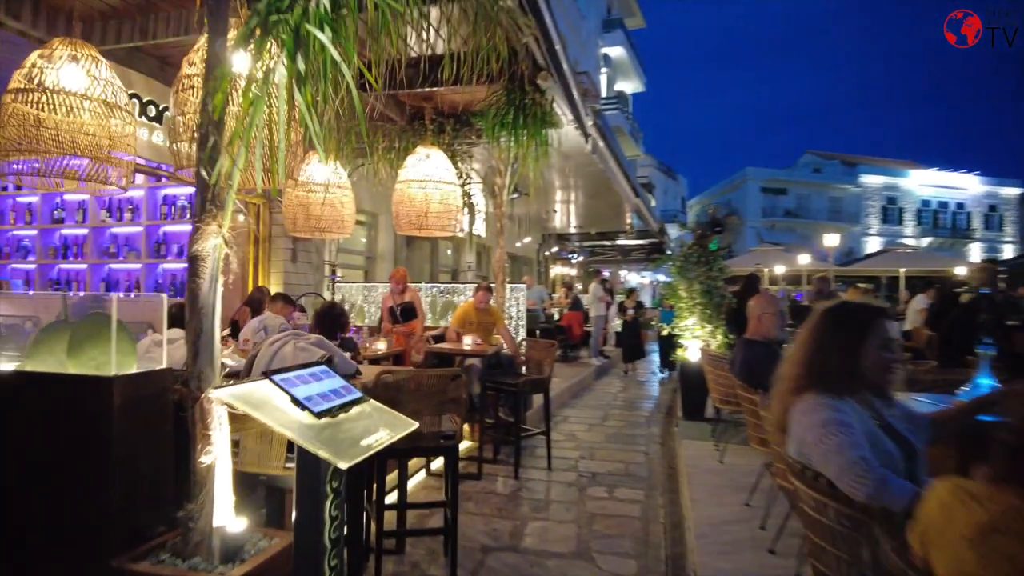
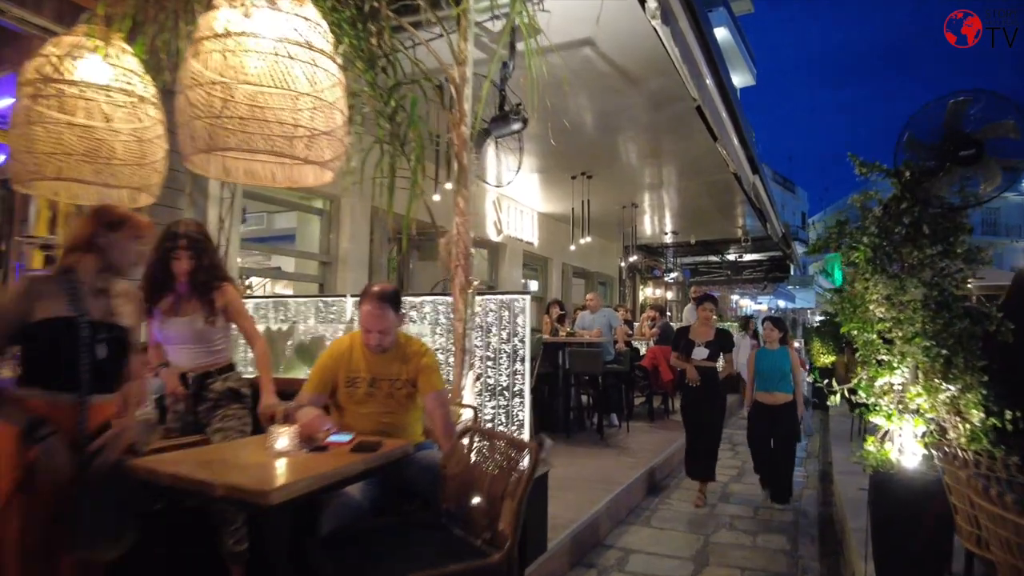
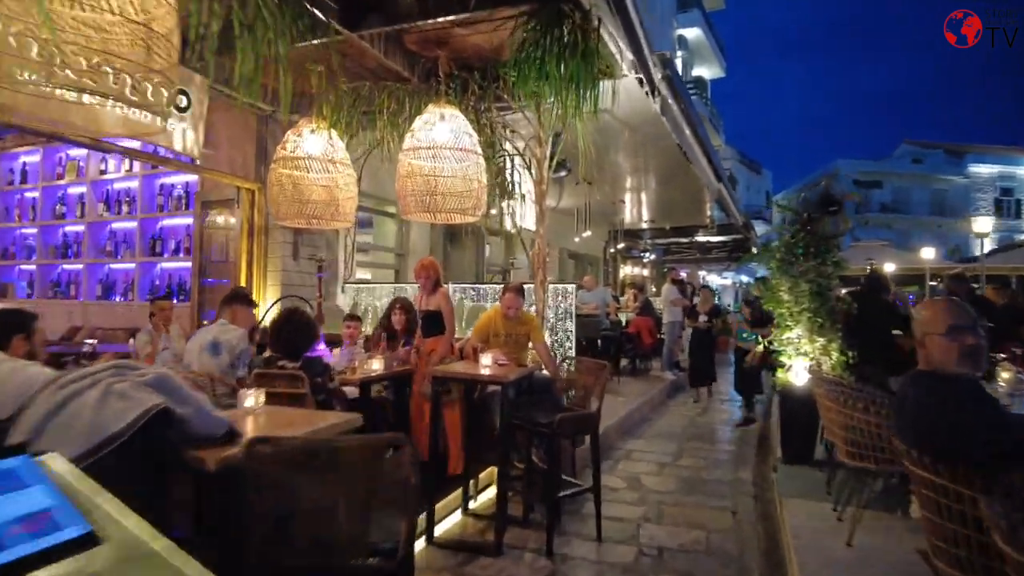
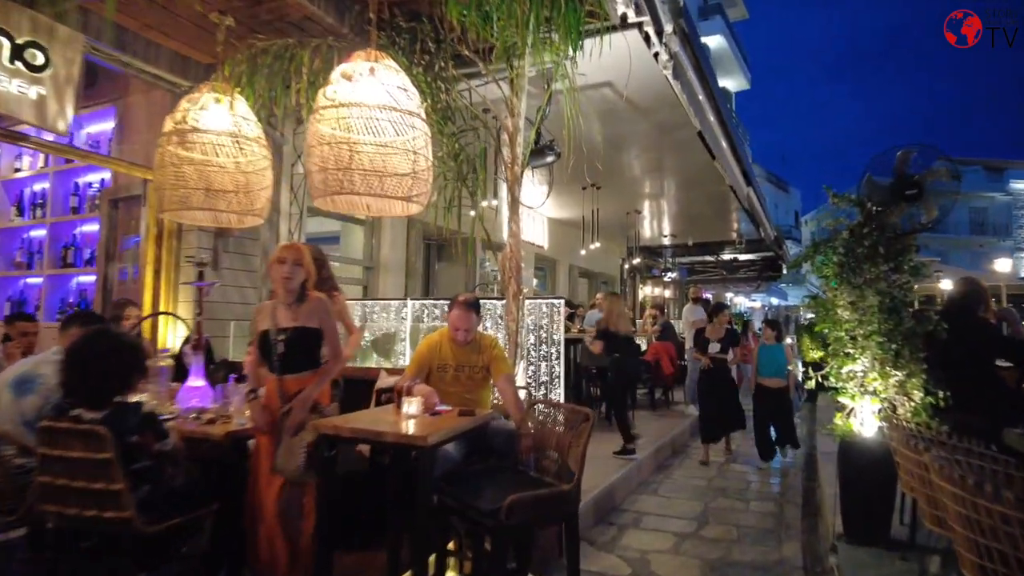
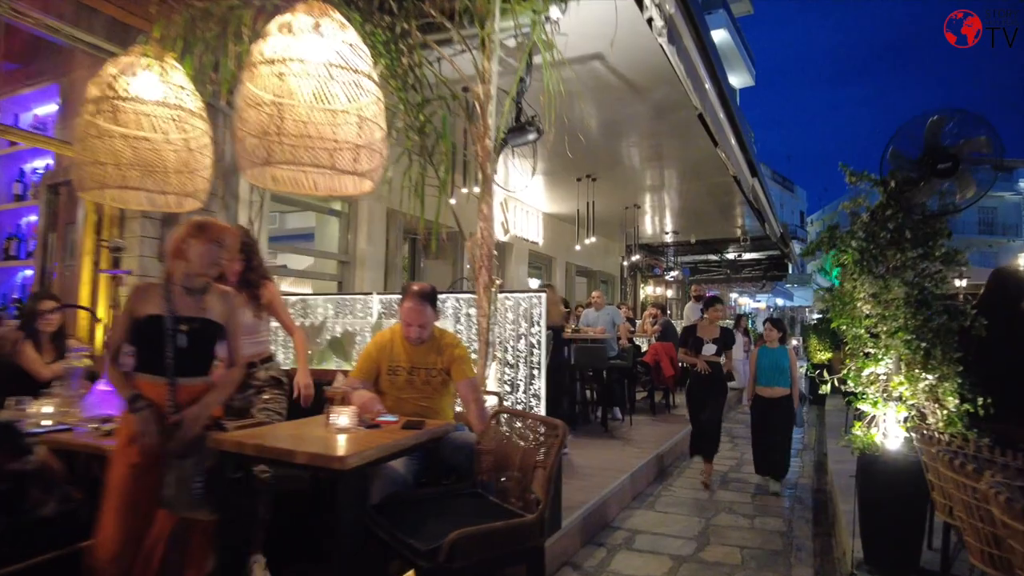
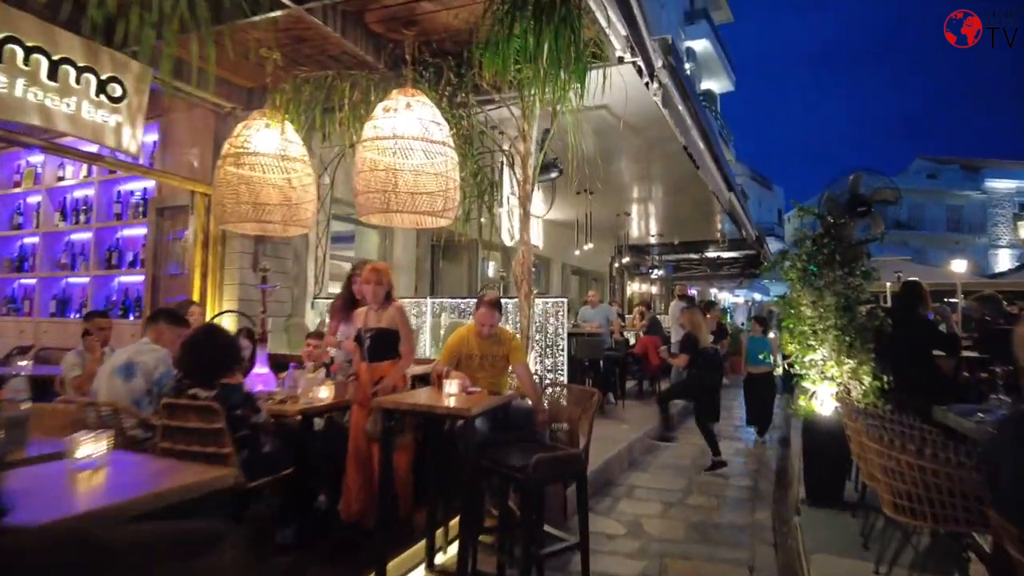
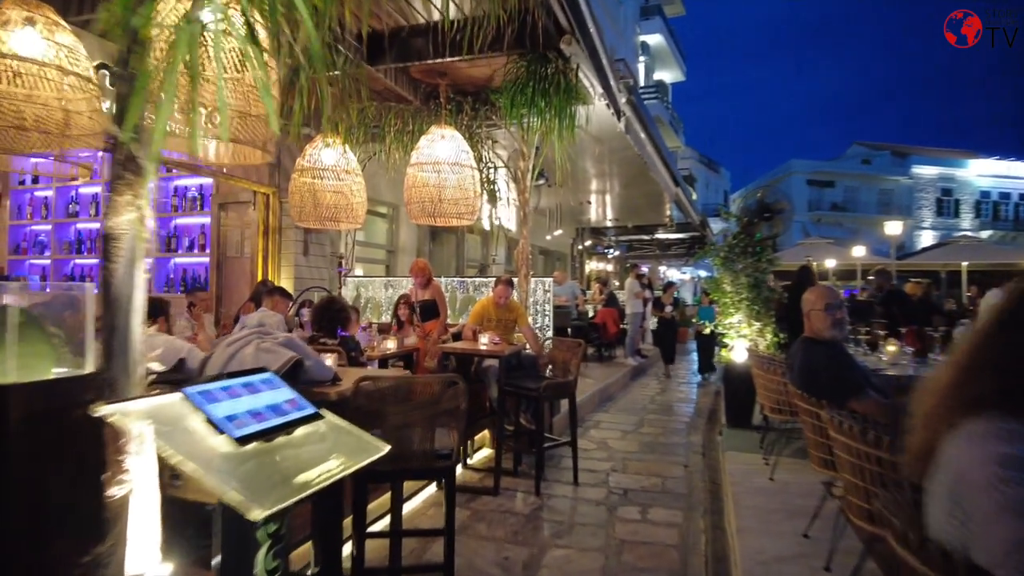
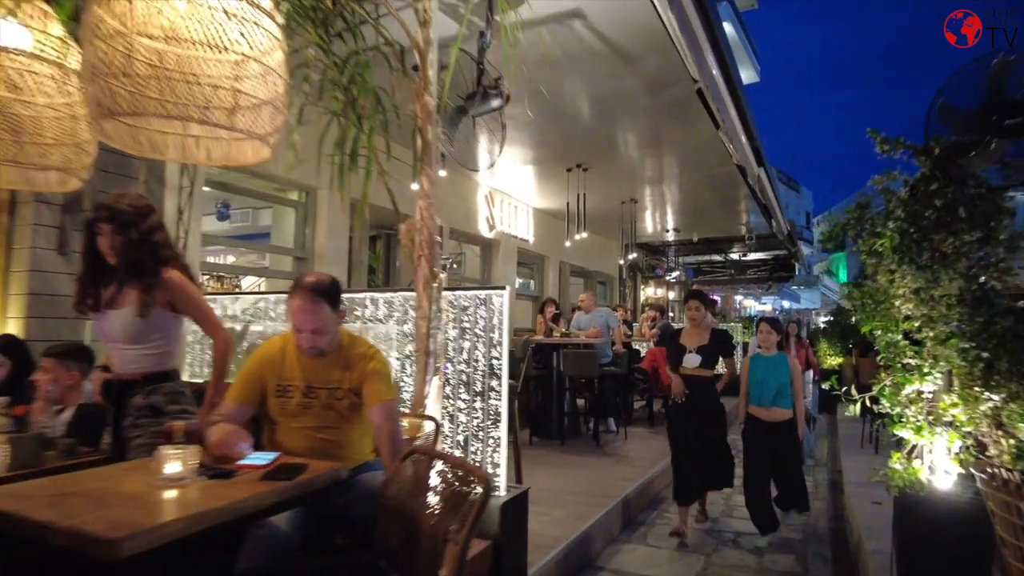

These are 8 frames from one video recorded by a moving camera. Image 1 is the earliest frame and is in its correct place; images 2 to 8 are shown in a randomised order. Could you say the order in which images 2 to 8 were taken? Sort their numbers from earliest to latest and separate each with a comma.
7, 3, 6, 4, 5, 2, 8
